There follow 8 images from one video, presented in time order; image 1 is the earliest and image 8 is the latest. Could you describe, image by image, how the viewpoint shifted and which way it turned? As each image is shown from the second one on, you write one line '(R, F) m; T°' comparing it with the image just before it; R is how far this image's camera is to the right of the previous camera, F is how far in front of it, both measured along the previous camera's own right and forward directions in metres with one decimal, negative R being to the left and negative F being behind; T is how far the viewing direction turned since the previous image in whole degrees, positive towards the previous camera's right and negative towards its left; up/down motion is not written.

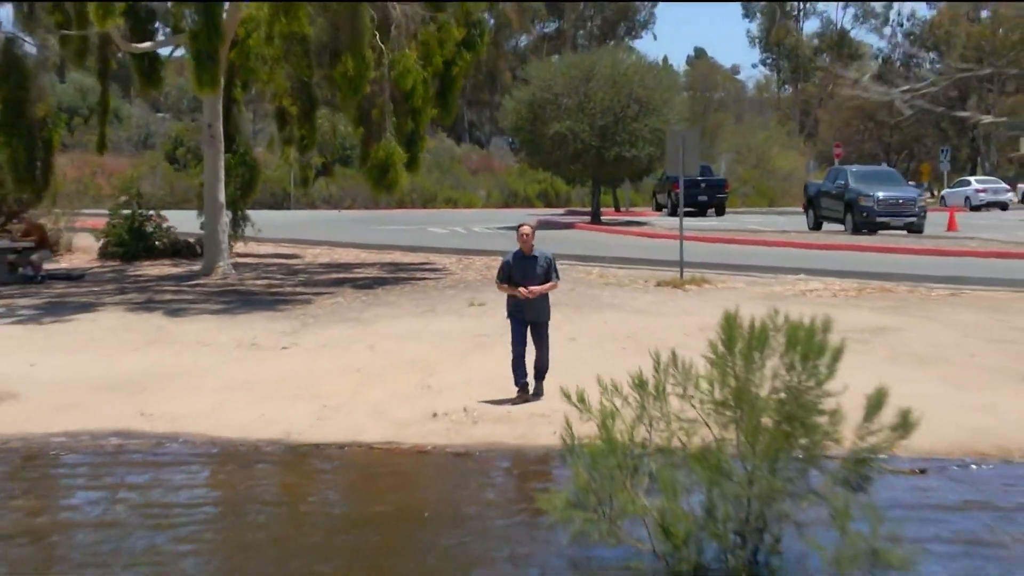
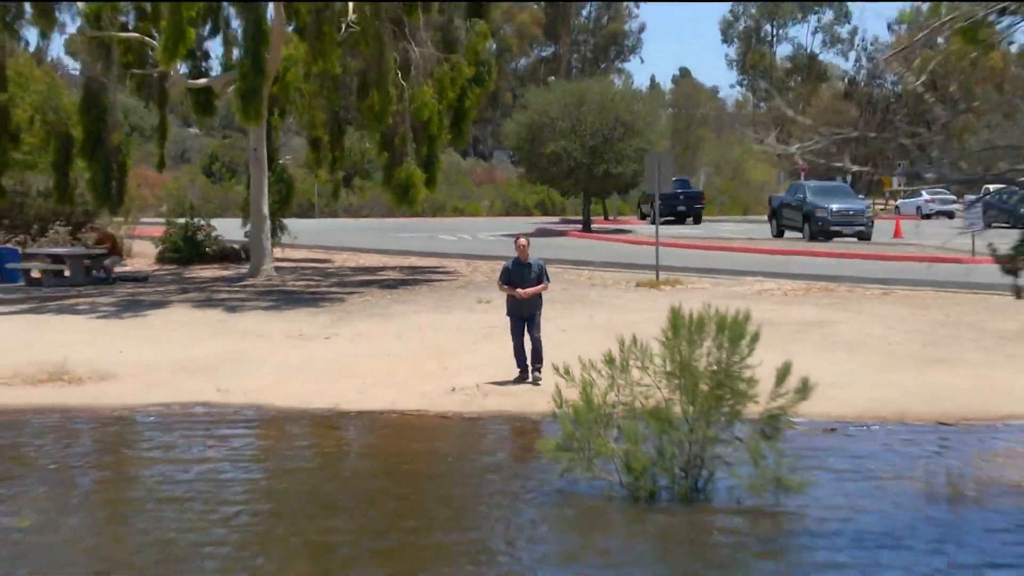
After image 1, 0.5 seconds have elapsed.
(0.0, -1.7) m; 0°
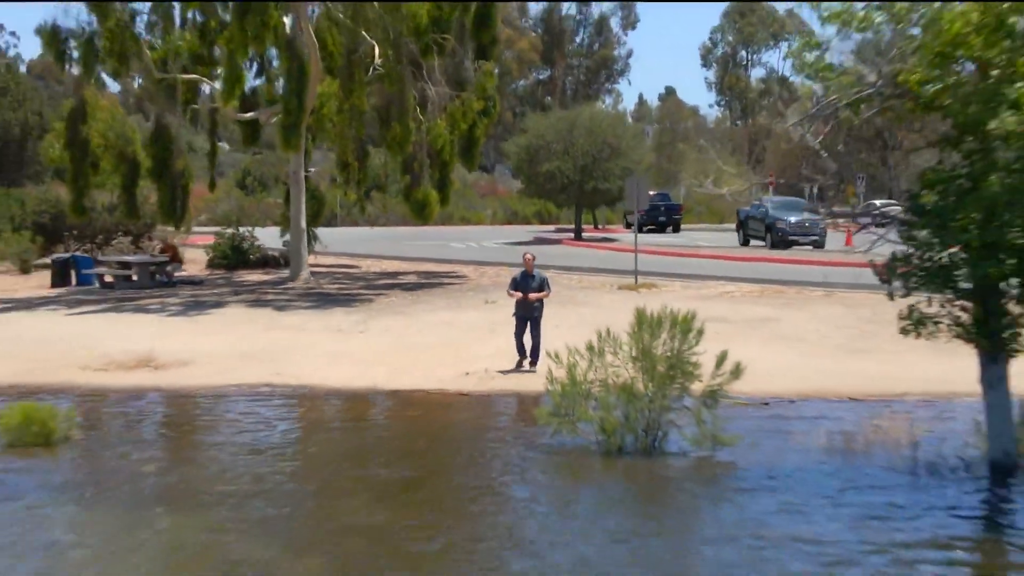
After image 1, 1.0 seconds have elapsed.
(0.0, -2.1) m; 0°
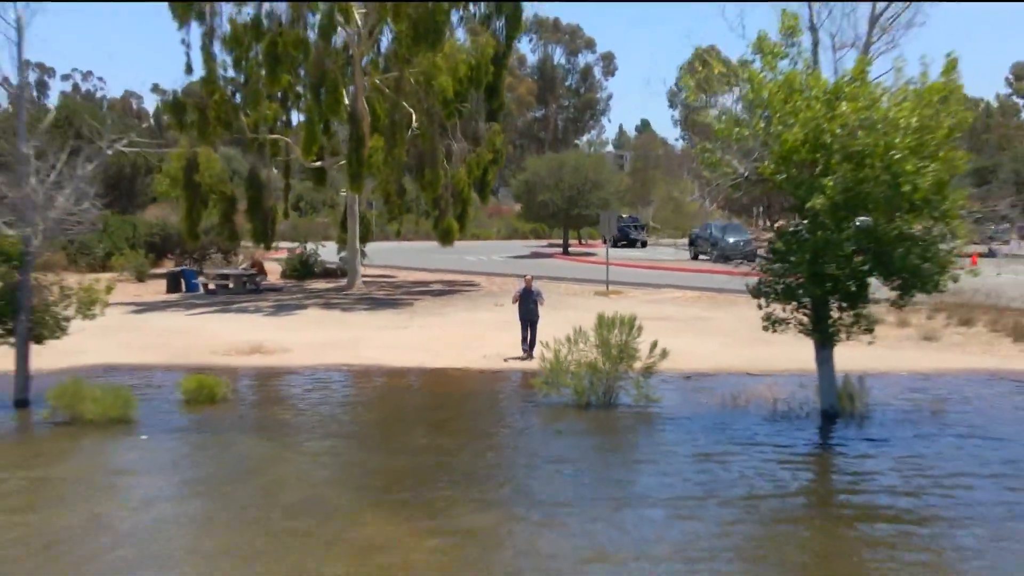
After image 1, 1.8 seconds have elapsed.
(-0.1, -4.5) m; 0°
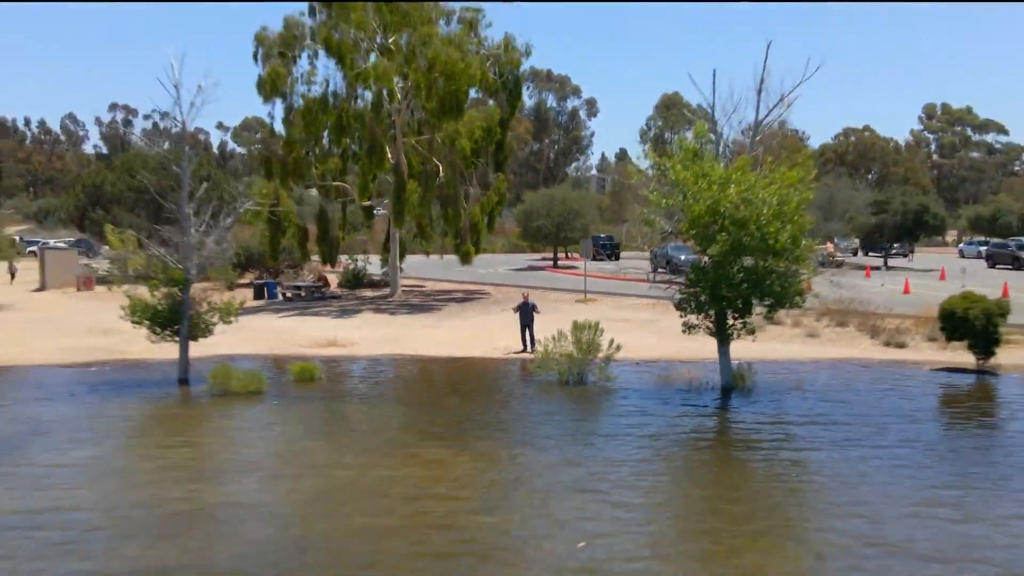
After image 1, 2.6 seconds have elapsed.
(-0.1, -6.1) m; 0°
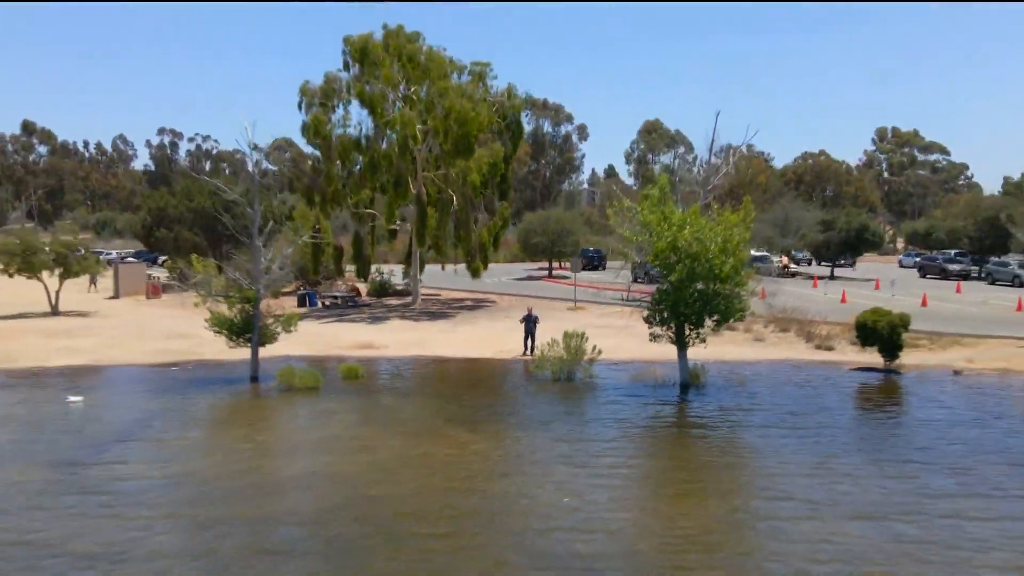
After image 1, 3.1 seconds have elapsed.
(-0.1, -4.8) m; 0°
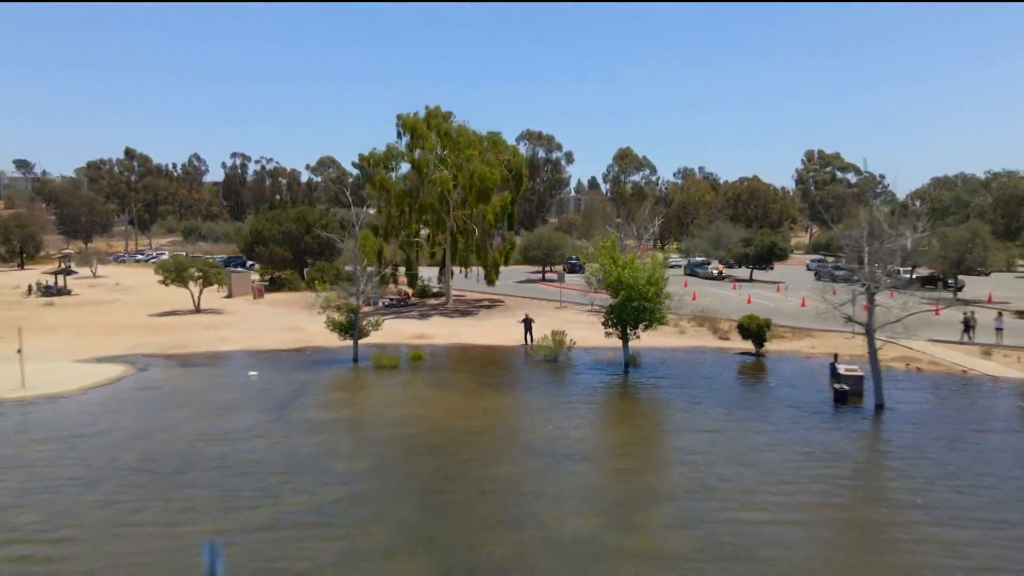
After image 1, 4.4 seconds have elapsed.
(-0.2, -12.6) m; 0°
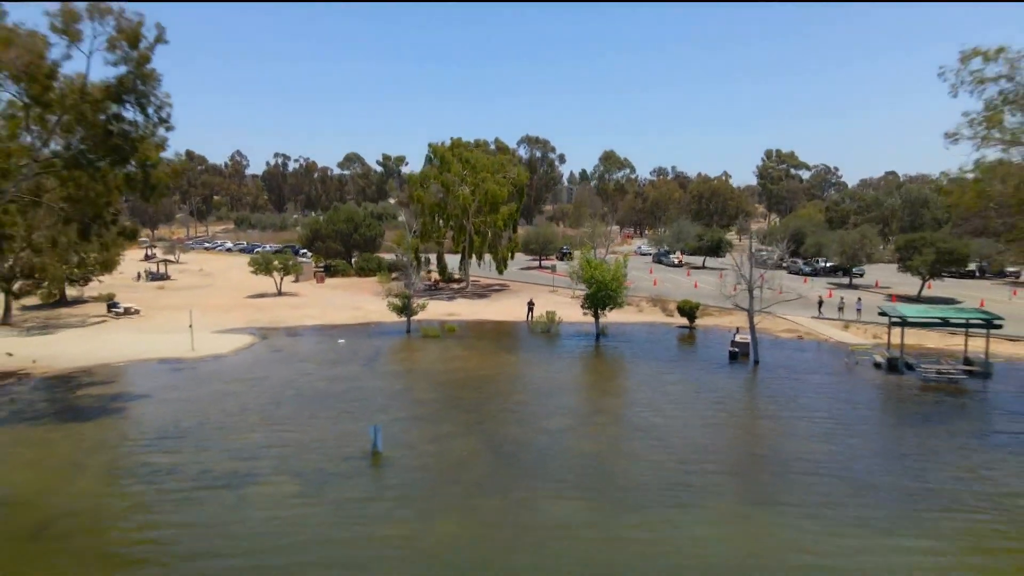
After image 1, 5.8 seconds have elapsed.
(-0.3, -14.8) m; 0°
